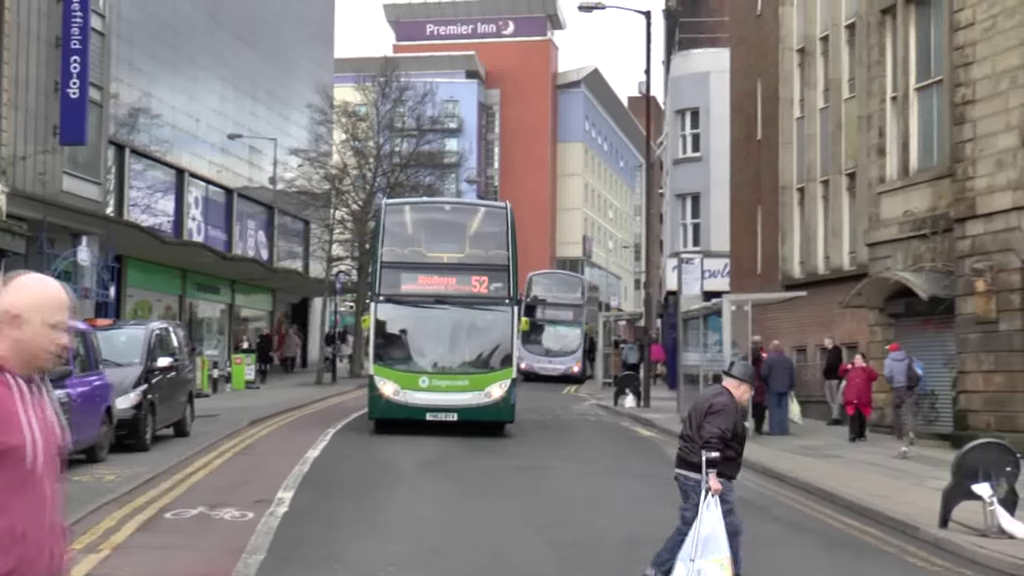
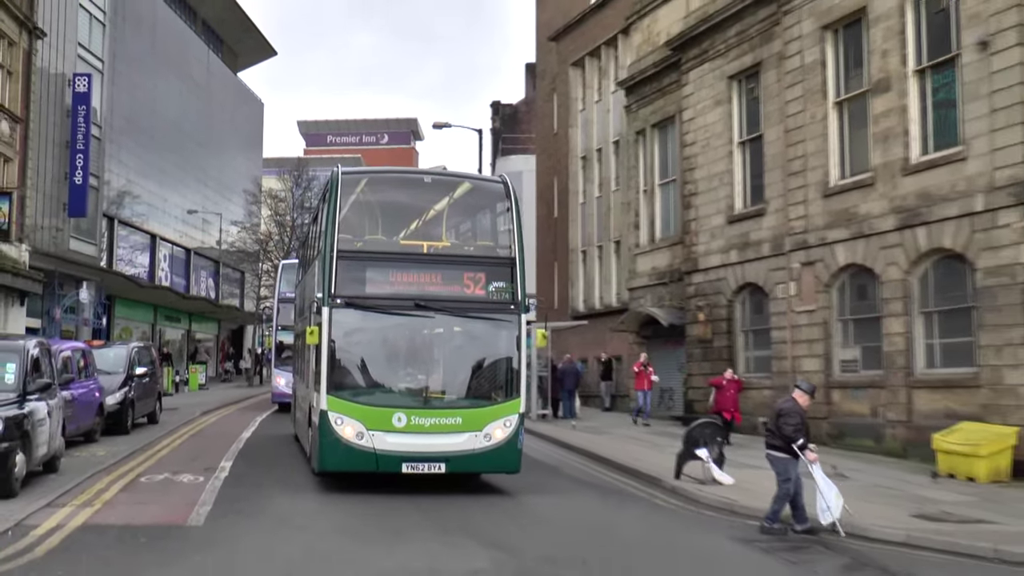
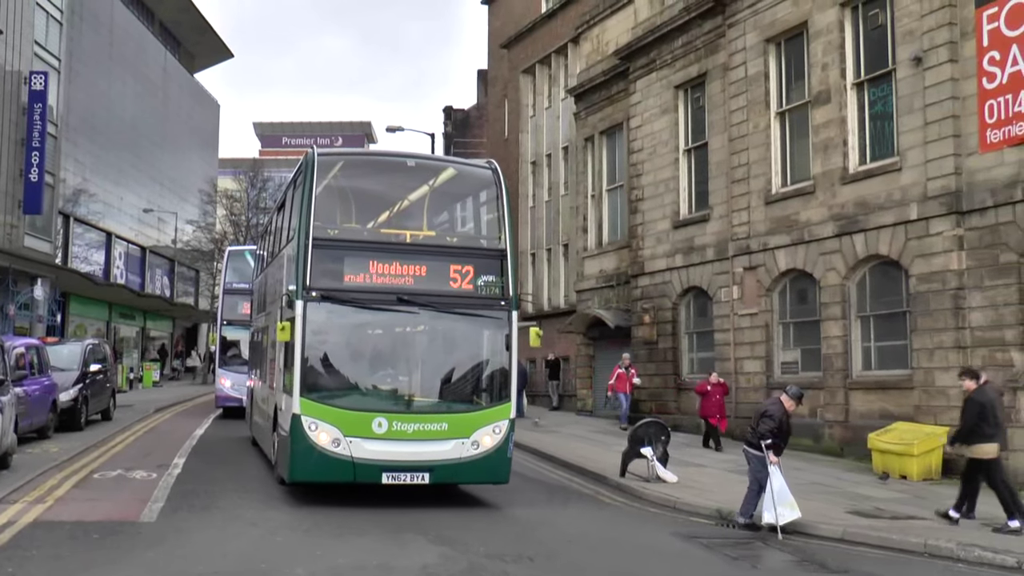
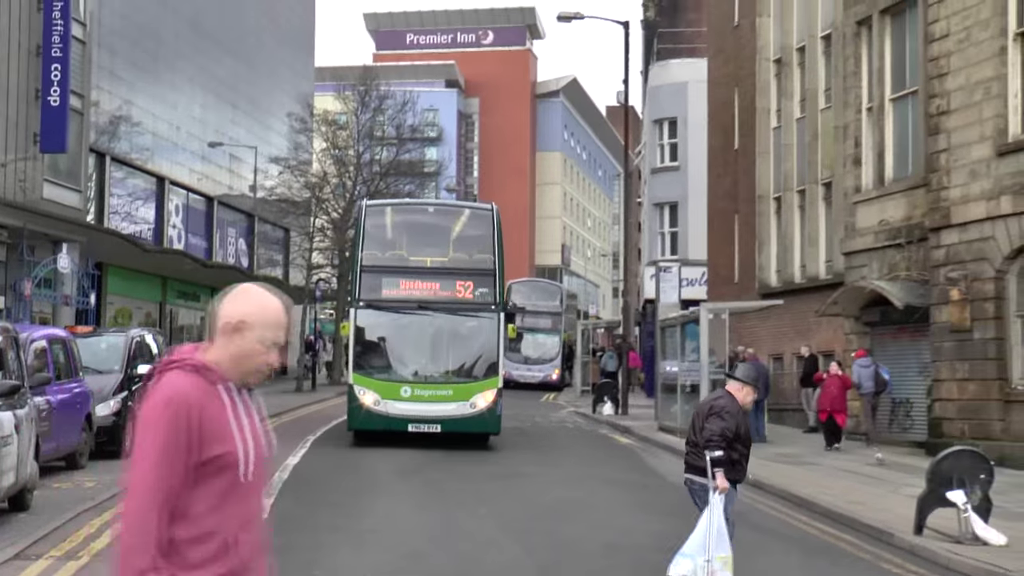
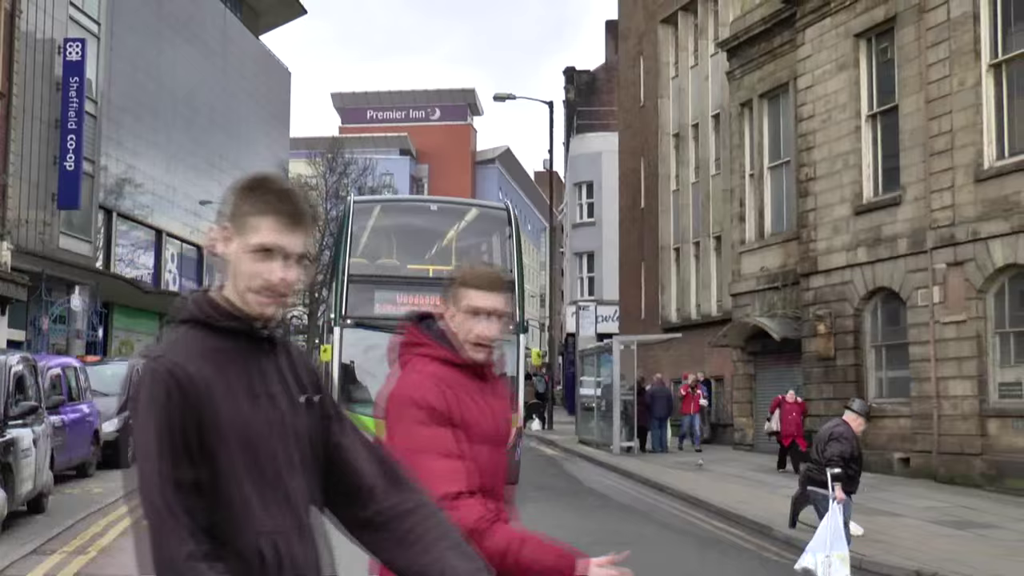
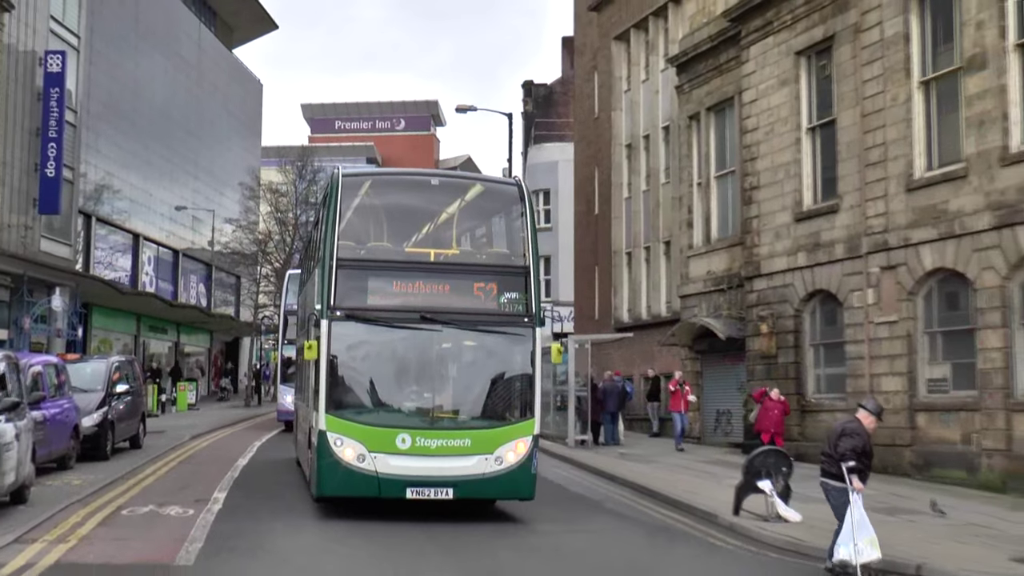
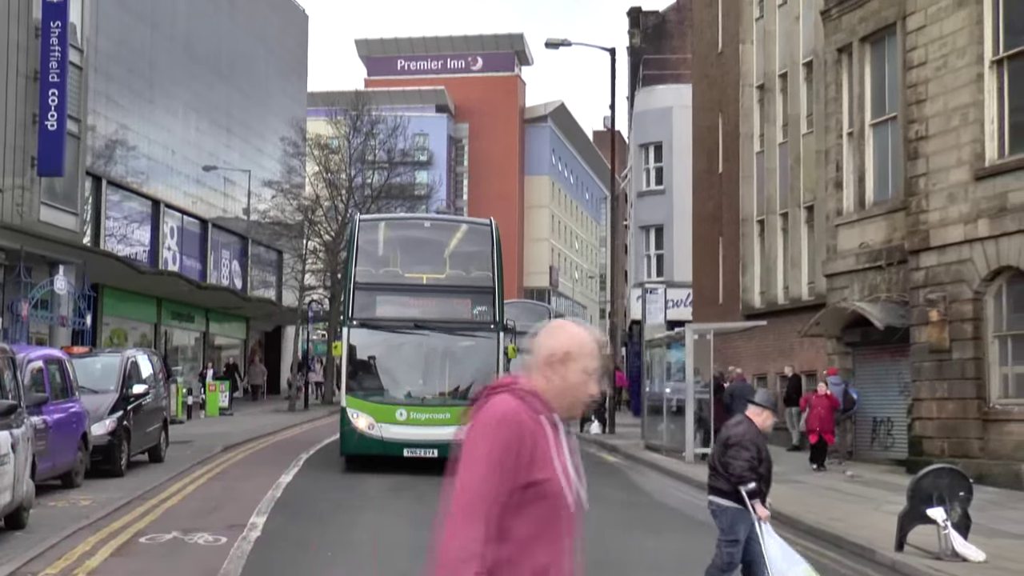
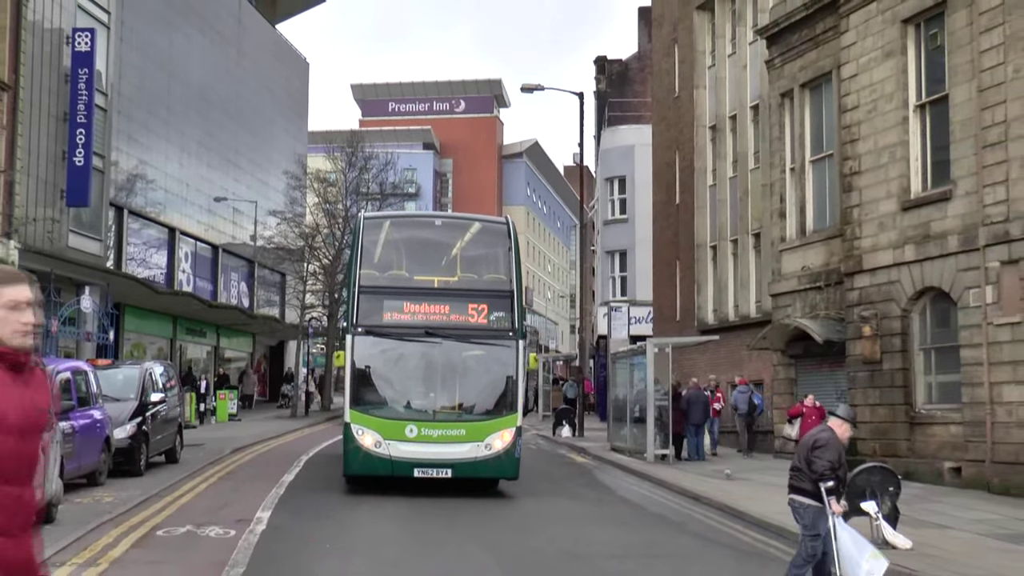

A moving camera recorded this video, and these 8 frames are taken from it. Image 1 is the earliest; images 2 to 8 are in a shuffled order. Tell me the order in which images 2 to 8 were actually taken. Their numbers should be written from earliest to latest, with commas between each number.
4, 7, 8, 5, 6, 2, 3
